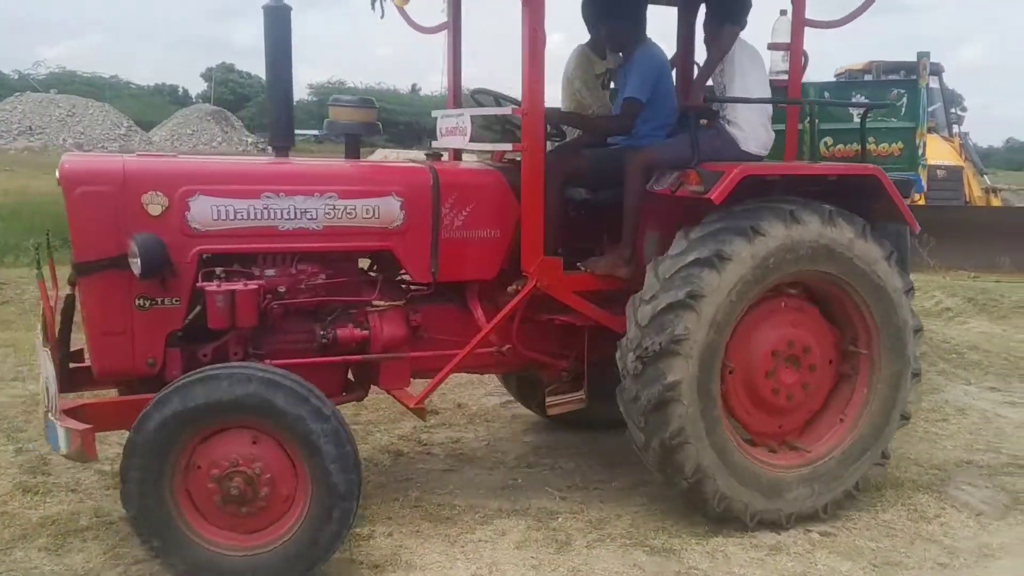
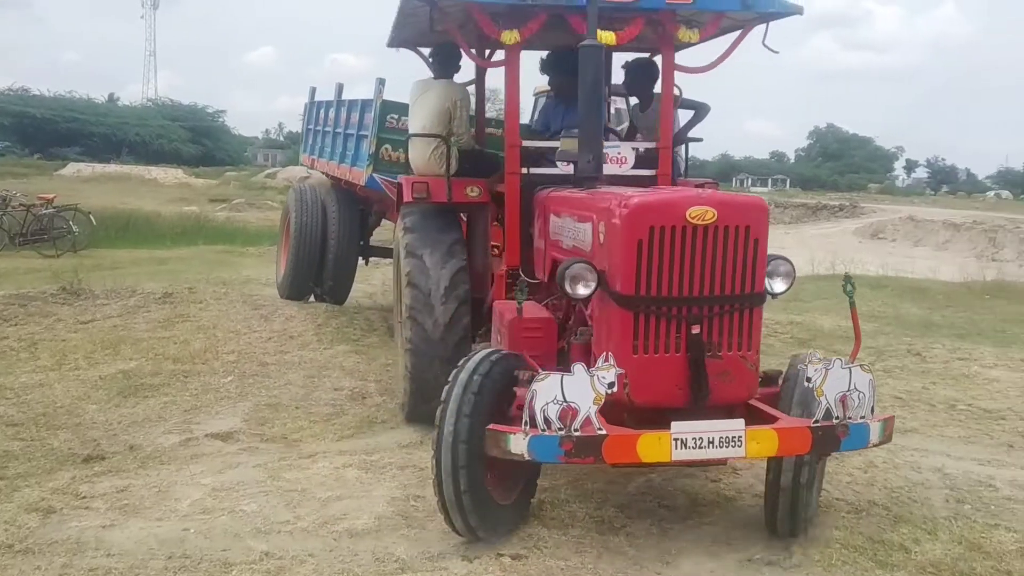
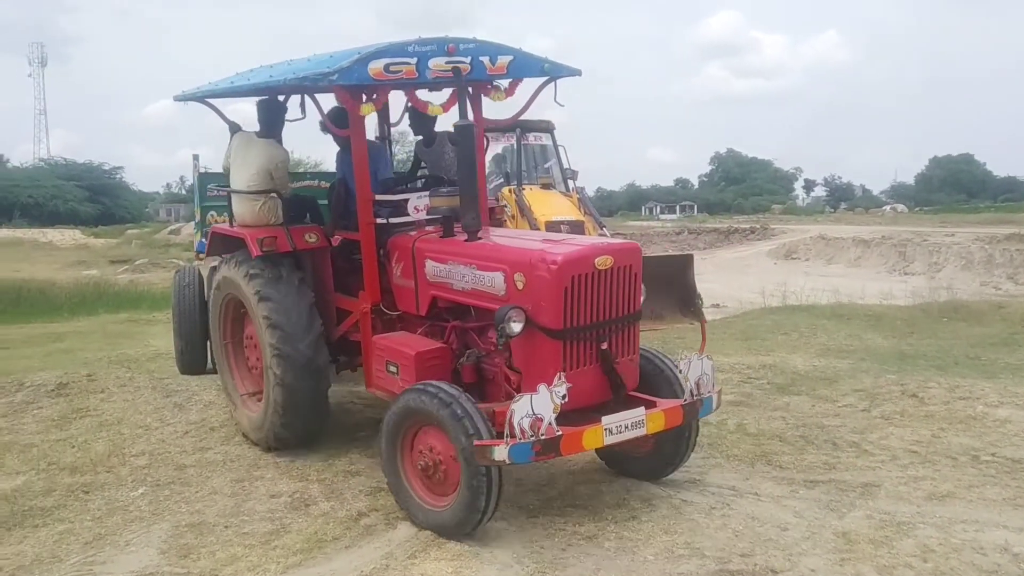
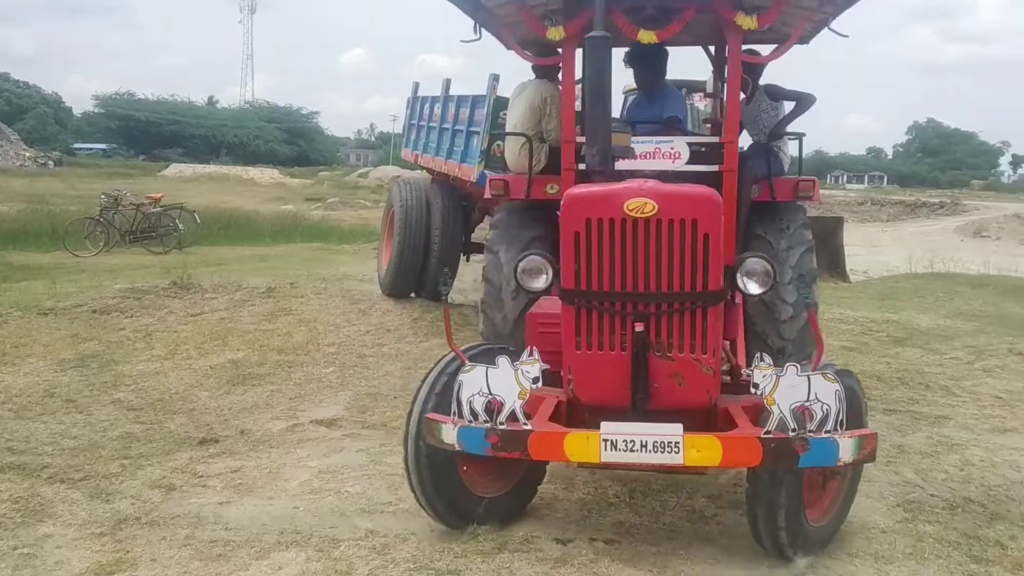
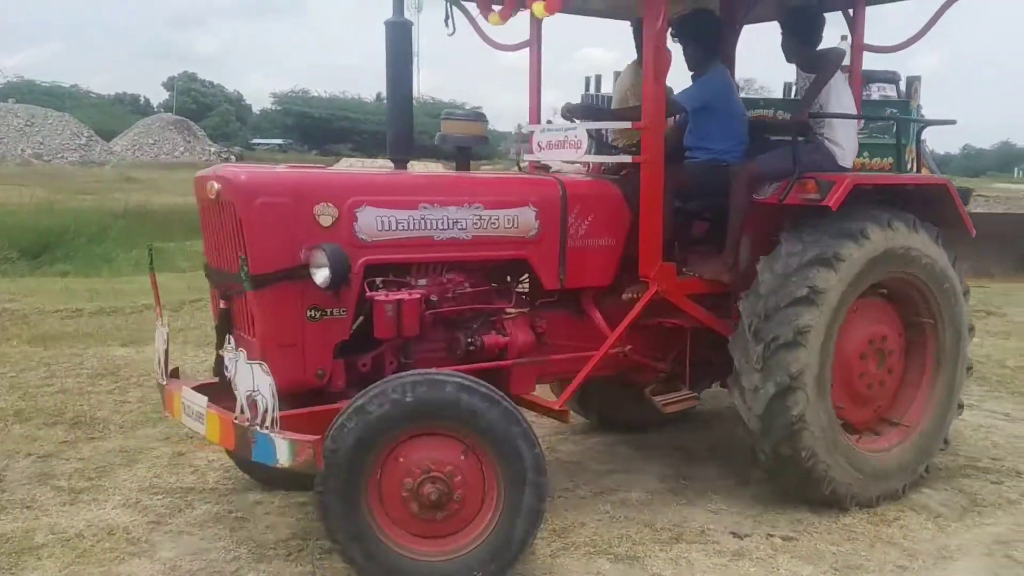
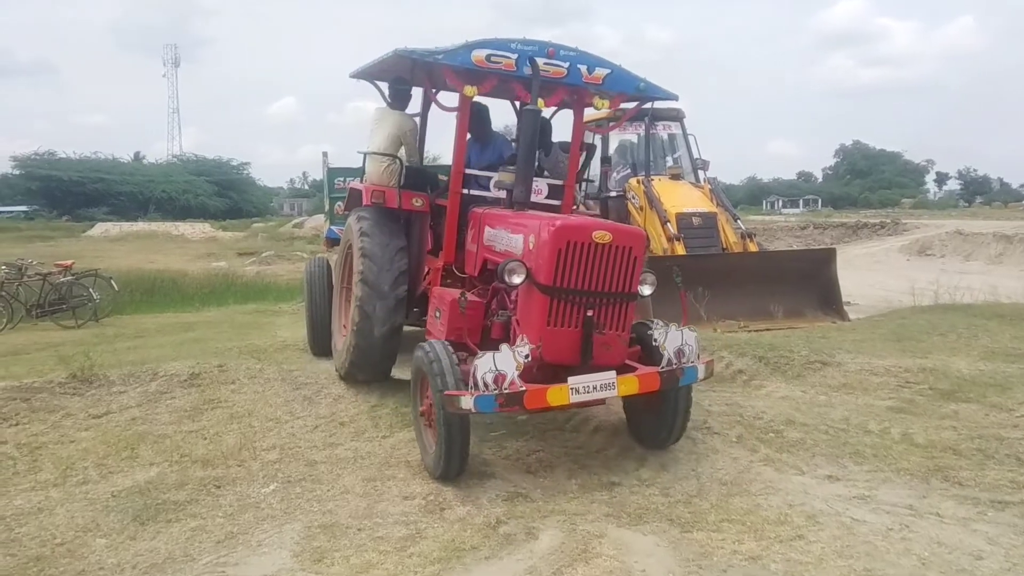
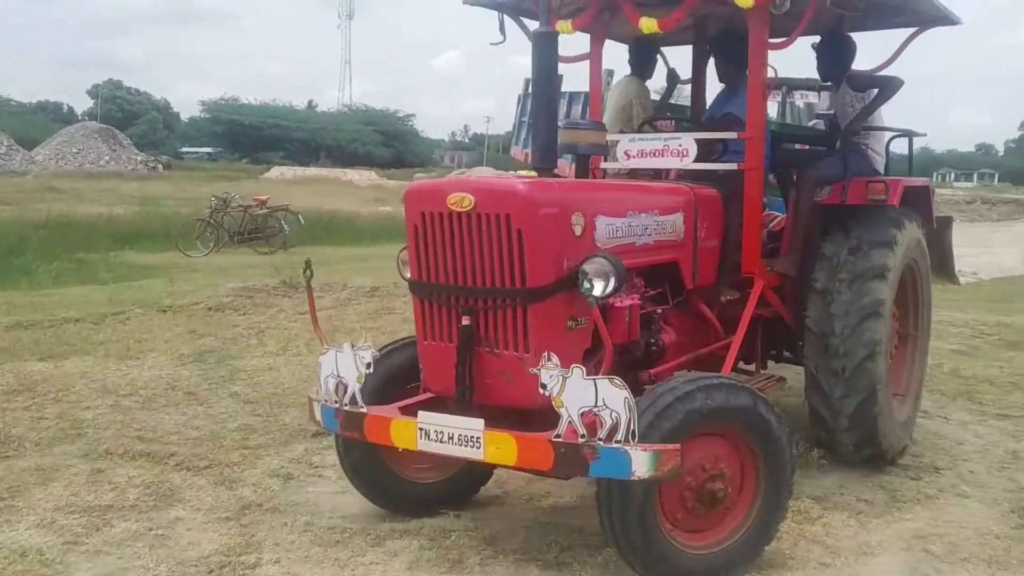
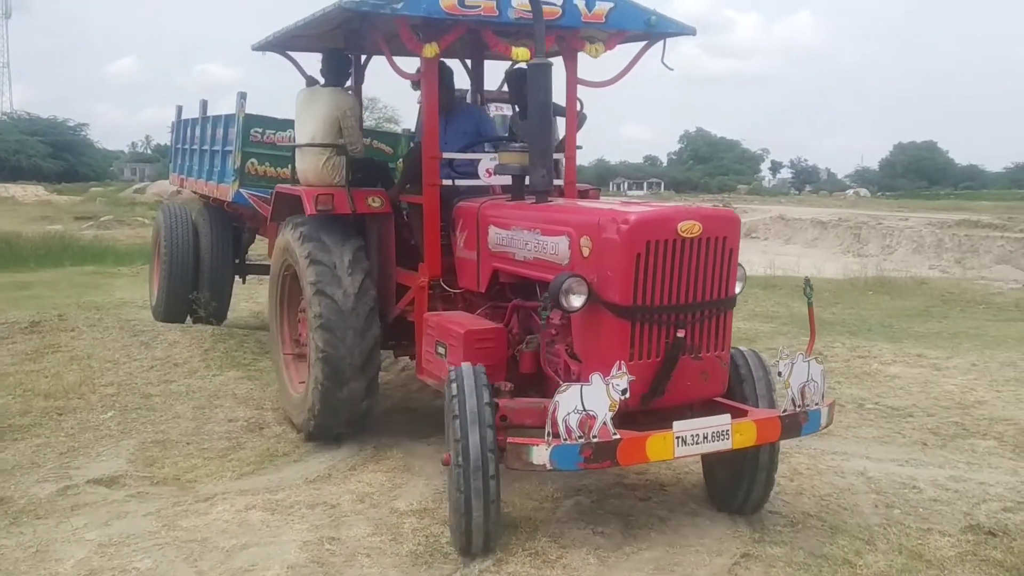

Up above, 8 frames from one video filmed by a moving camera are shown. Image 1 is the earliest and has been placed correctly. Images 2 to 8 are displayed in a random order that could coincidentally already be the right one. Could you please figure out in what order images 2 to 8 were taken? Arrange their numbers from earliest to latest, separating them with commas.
5, 7, 4, 2, 8, 3, 6
